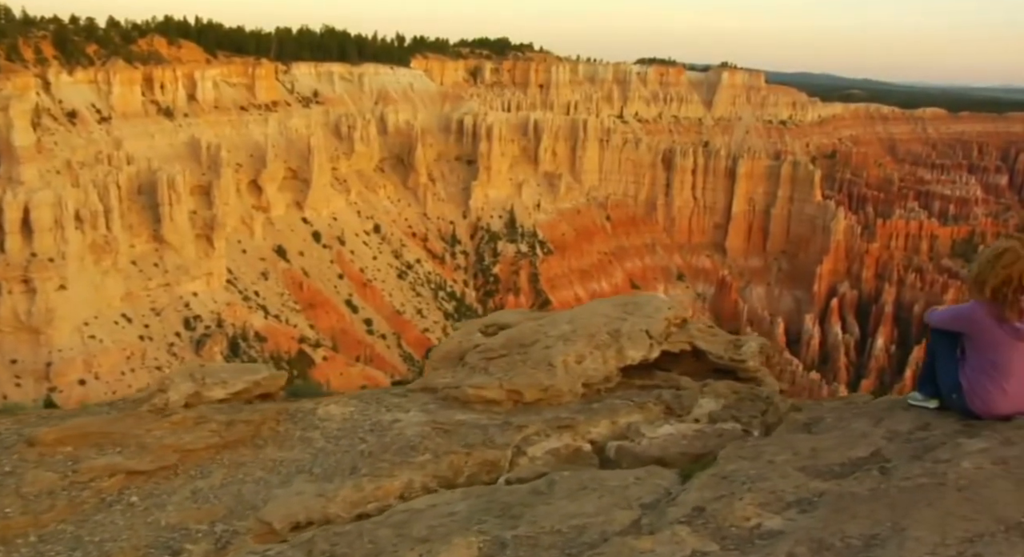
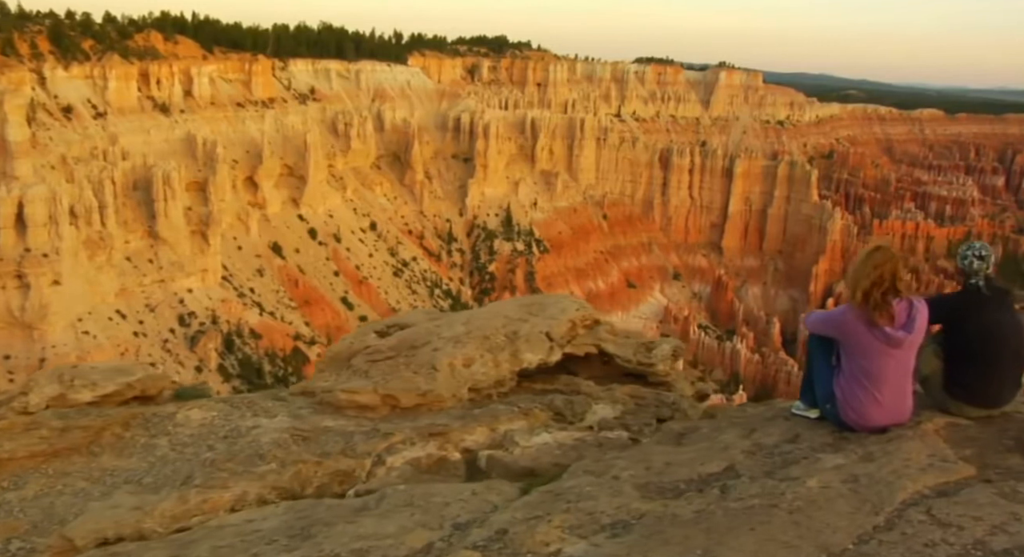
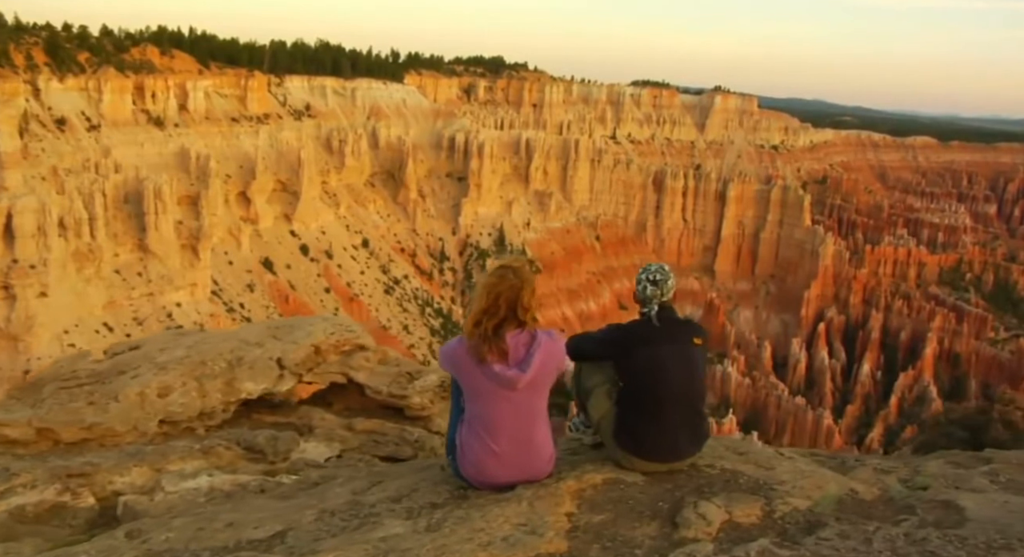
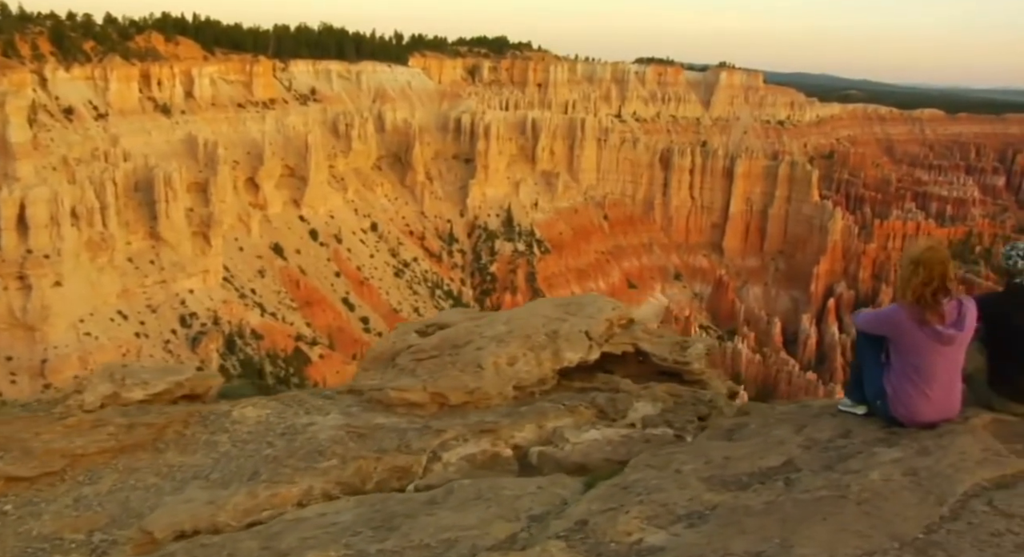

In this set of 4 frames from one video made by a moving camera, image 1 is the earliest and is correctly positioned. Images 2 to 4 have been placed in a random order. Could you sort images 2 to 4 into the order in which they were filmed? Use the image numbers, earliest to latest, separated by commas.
4, 2, 3
